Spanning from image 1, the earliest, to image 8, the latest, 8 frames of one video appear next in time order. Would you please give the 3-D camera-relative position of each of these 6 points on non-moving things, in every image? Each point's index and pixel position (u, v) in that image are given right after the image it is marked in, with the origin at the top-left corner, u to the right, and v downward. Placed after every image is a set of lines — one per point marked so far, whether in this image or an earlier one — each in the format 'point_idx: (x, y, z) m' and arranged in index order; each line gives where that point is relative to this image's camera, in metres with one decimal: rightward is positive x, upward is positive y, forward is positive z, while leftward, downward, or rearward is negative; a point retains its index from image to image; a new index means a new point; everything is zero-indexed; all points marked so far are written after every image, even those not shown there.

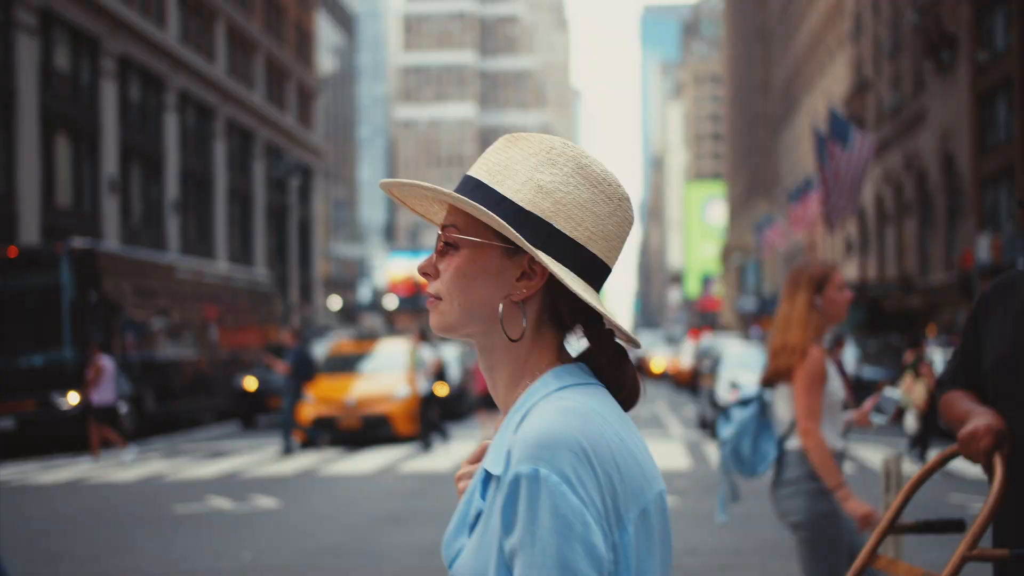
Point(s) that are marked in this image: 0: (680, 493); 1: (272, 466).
0: (+1.6, -2.0, +10.9) m
1: (-3.2, -2.4, +15.0) m
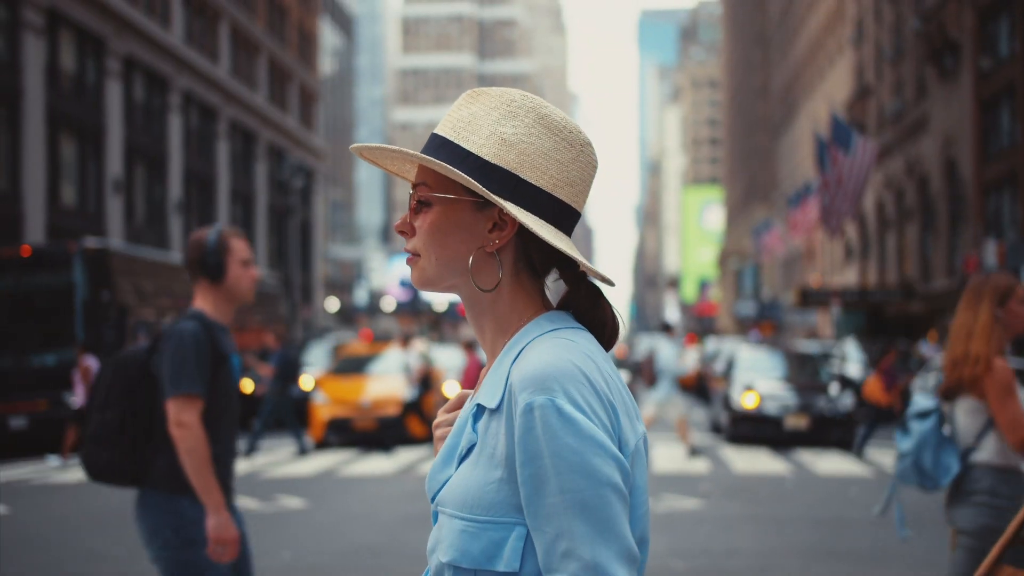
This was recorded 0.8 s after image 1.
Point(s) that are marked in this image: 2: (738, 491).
0: (+1.9, -2.0, +10.9) m
1: (-2.9, -2.4, +15.0) m
2: (+2.3, -2.1, +11.4) m
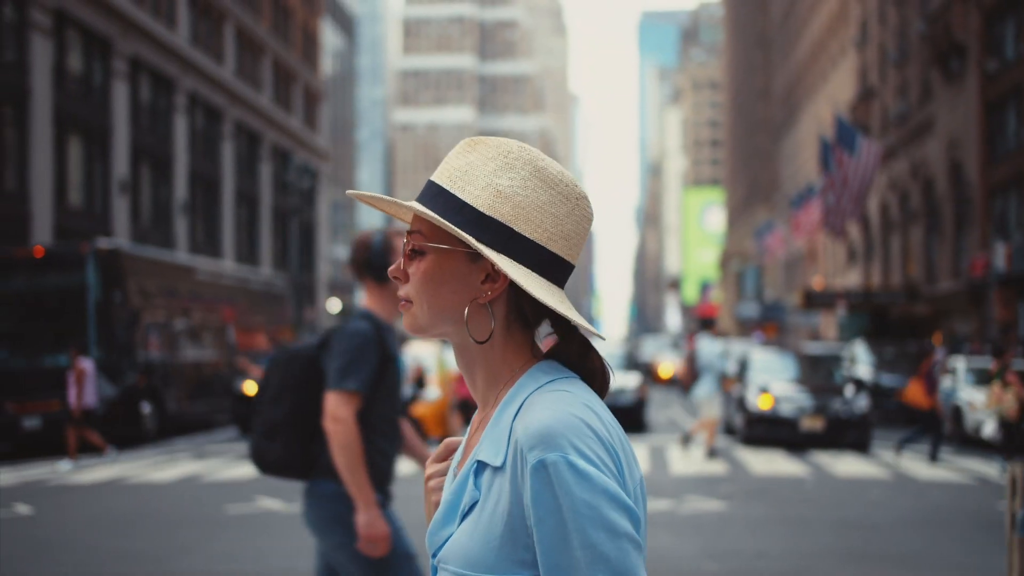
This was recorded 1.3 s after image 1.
0: (+2.1, -2.0, +10.9) m
1: (-2.7, -2.4, +15.0) m
2: (+2.5, -2.1, +11.4) m
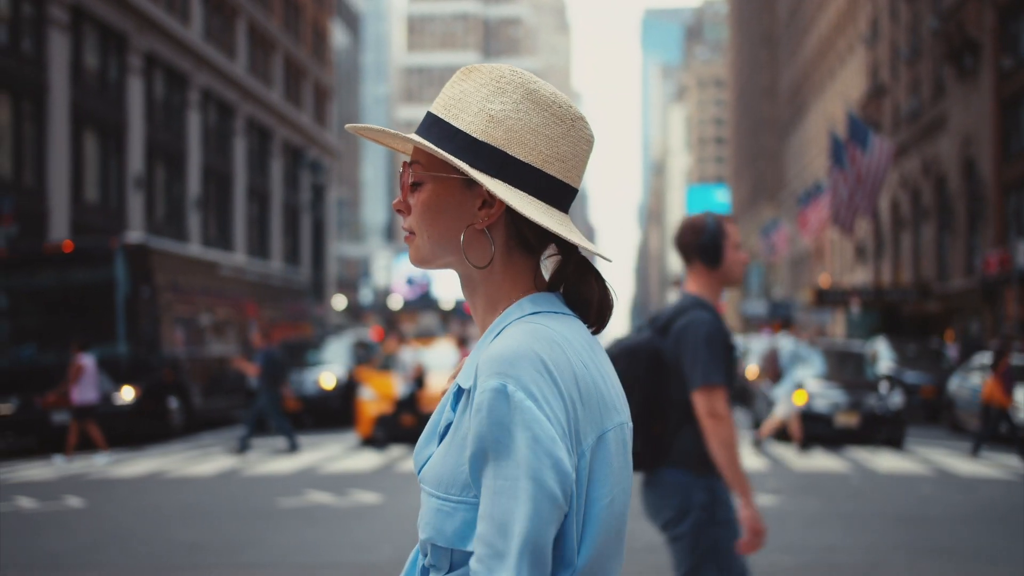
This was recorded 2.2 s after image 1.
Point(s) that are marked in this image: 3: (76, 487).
0: (+2.6, -2.0, +10.9) m
1: (-2.2, -2.3, +15.0) m
2: (+3.0, -2.0, +11.4) m
3: (-4.7, -2.2, +12.4) m
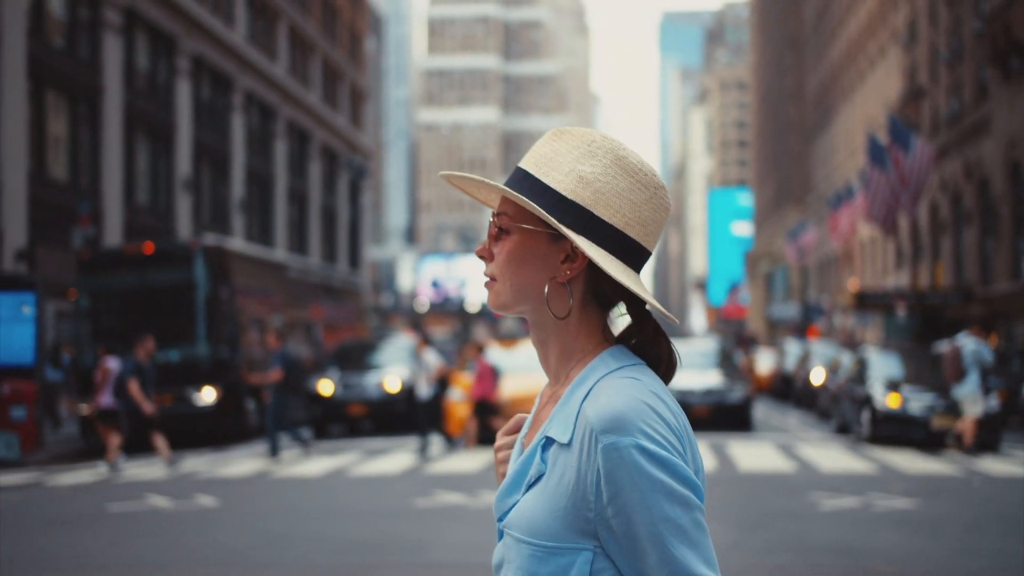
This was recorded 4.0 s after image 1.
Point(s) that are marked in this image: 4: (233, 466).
0: (+3.9, -2.0, +10.9) m
1: (-0.9, -2.4, +15.1) m
2: (+4.2, -2.1, +11.3) m
3: (-3.4, -2.2, +12.5) m
4: (-3.7, -2.4, +15.1) m
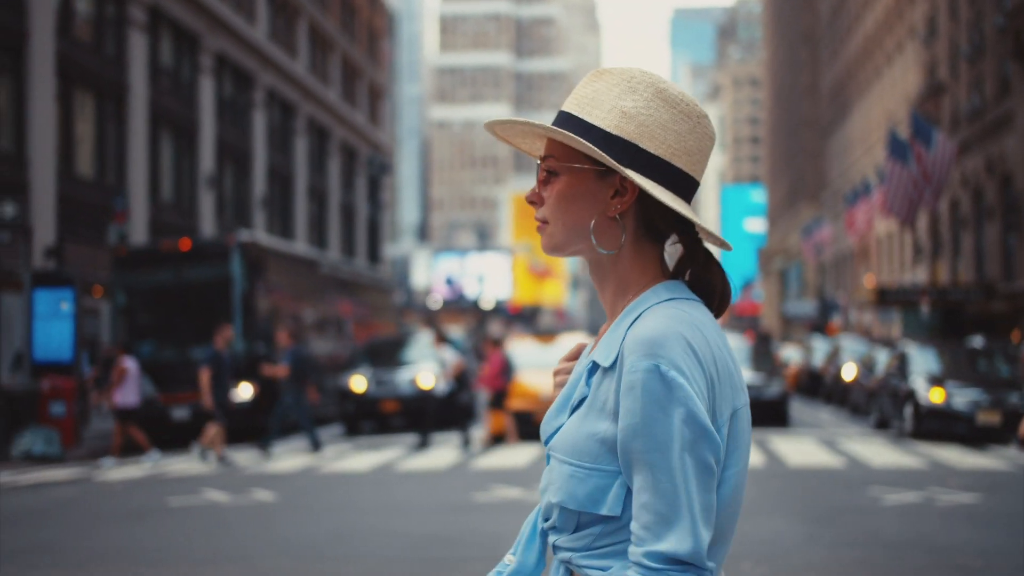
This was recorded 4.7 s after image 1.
0: (+4.4, -1.9, +10.8) m
1: (-0.3, -2.3, +15.1) m
2: (+4.8, -2.0, +11.3) m
3: (-2.8, -2.1, +12.5) m
4: (-3.1, -2.3, +15.1) m
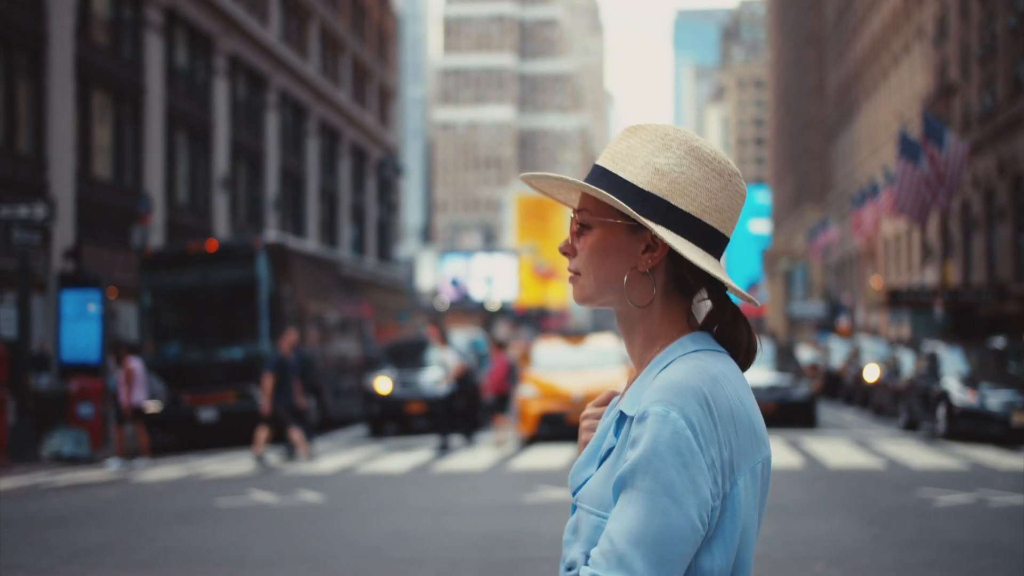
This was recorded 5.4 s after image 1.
0: (+4.9, -2.0, +10.8) m
1: (+0.2, -2.3, +15.0) m
2: (+5.2, -2.0, +11.2) m
3: (-2.4, -2.1, +12.5) m
4: (-2.7, -2.4, +15.1) m
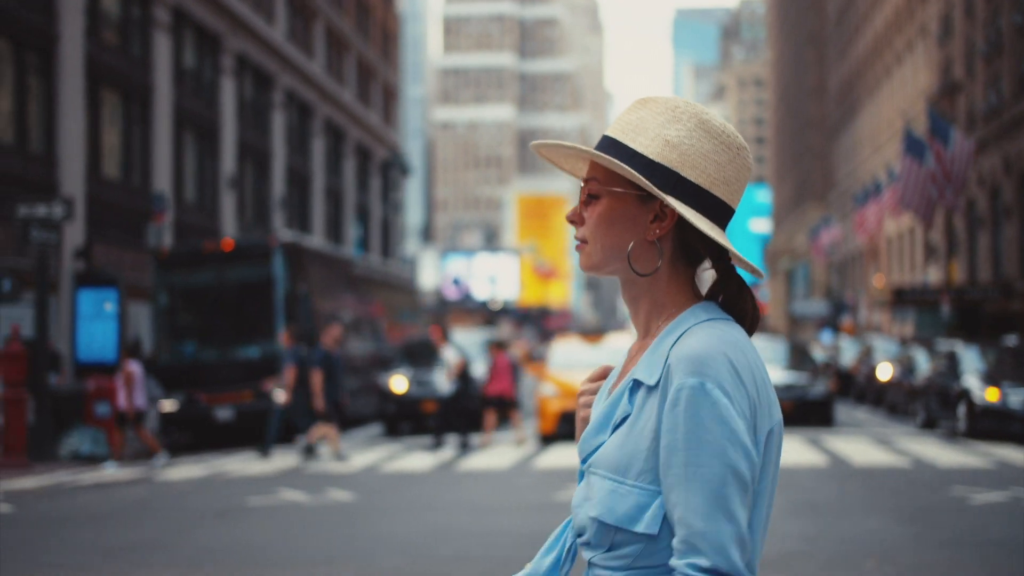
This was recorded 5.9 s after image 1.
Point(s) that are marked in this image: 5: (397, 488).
0: (+5.2, -1.9, +10.8) m
1: (+0.4, -2.3, +15.0) m
2: (+5.5, -2.0, +11.2) m
3: (-2.1, -2.1, +12.5) m
4: (-2.4, -2.3, +15.1) m
5: (-1.2, -2.1, +11.6) m
